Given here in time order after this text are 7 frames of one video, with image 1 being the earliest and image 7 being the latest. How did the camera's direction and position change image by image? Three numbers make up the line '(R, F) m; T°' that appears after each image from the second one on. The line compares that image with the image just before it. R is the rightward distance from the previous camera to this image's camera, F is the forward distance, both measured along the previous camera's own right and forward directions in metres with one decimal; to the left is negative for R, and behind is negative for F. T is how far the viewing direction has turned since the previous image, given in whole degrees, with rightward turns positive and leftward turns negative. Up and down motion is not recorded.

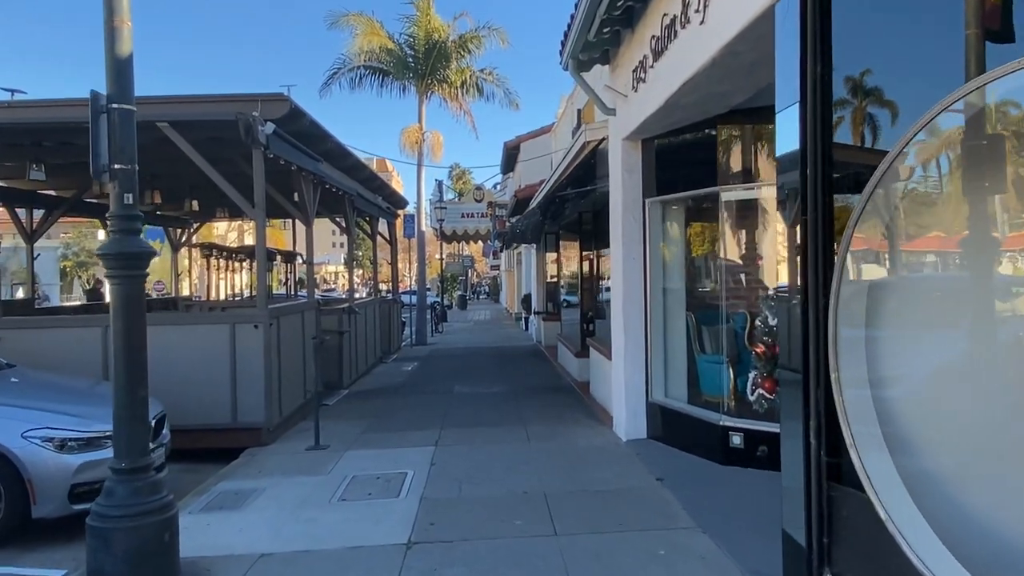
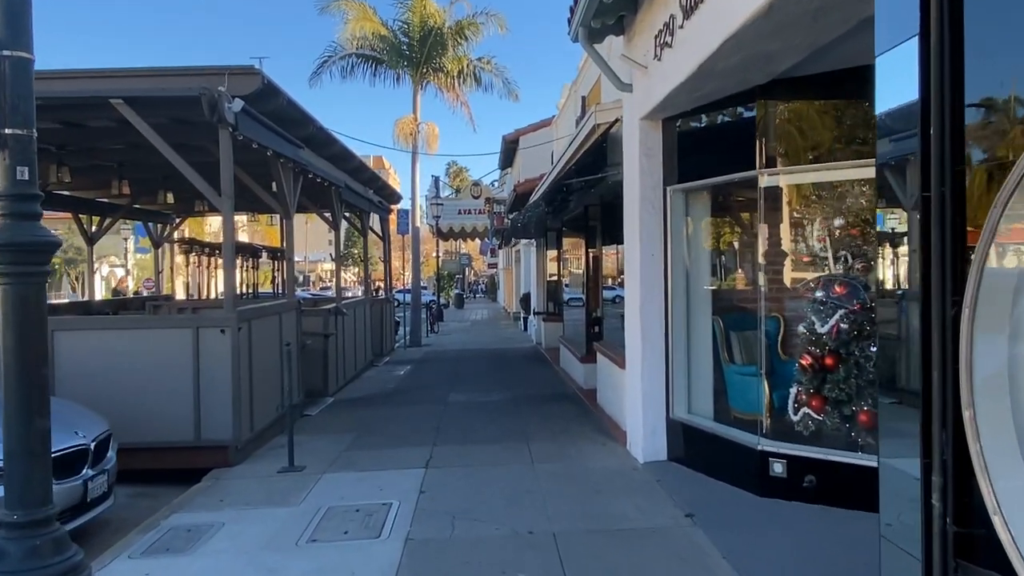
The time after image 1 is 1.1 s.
(0.0, +1.0) m; 0°
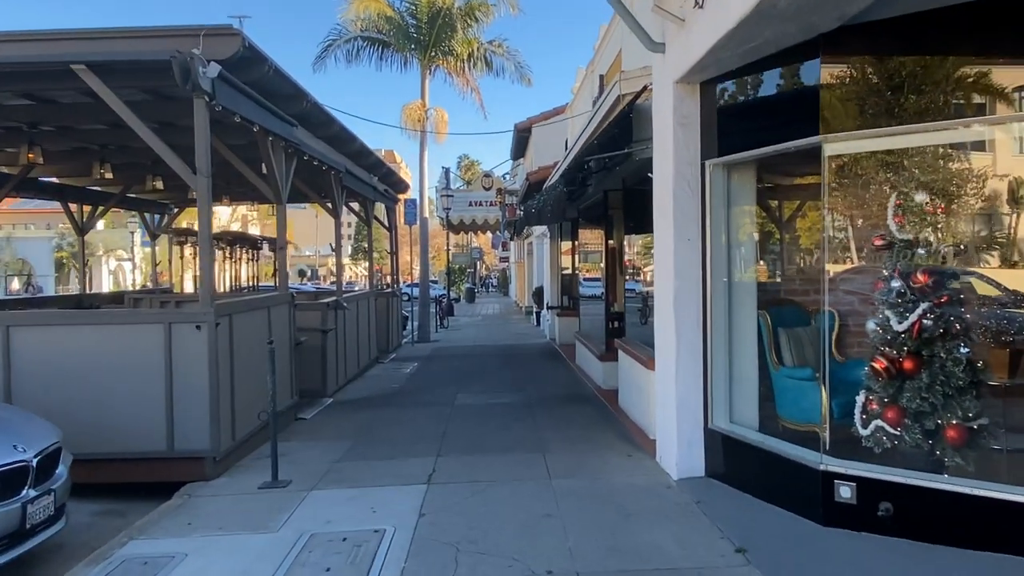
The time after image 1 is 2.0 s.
(0.0, +0.9) m; -1°
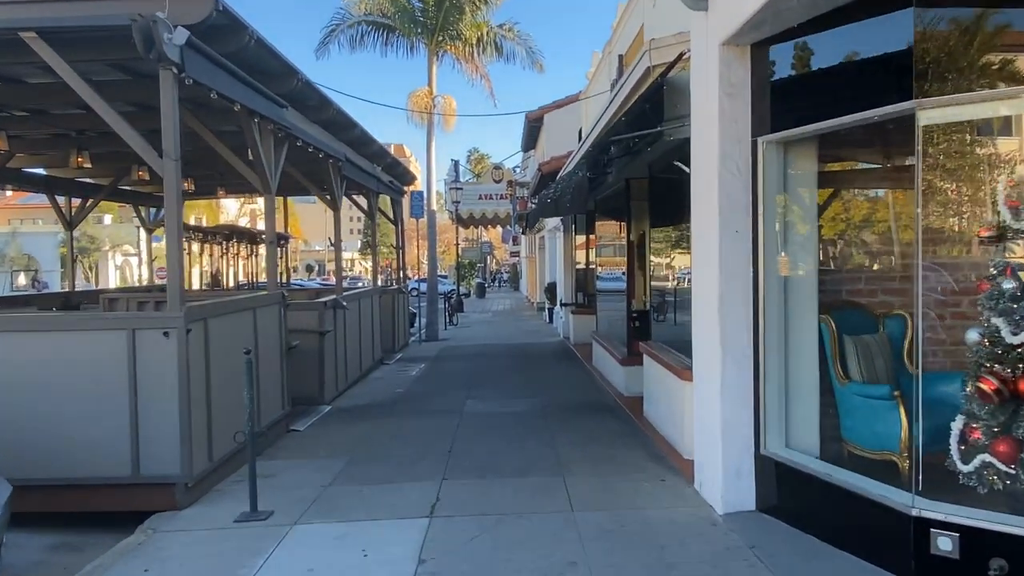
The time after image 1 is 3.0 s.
(0.0, +0.9) m; -1°
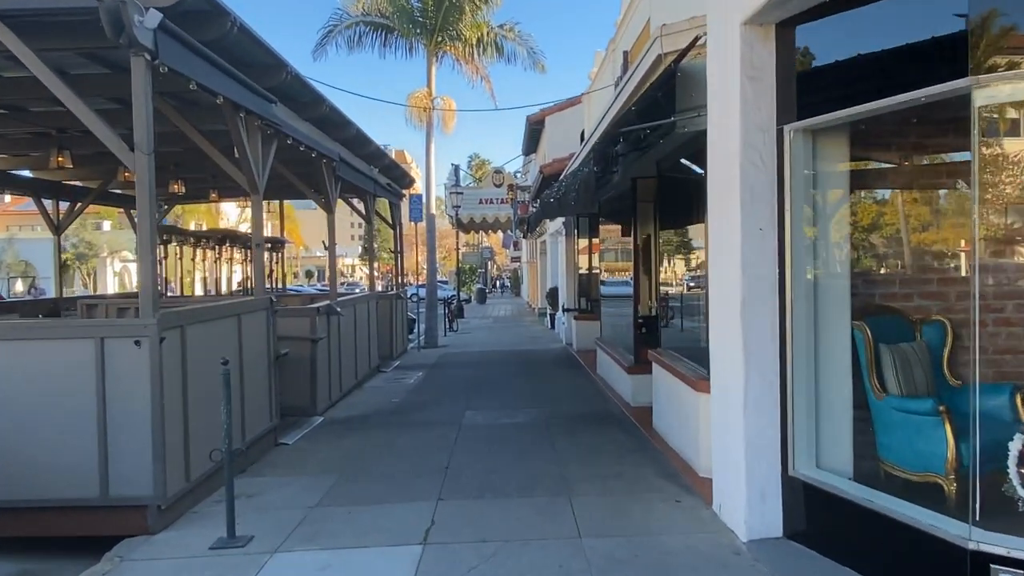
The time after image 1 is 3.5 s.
(0.0, +0.5) m; 0°
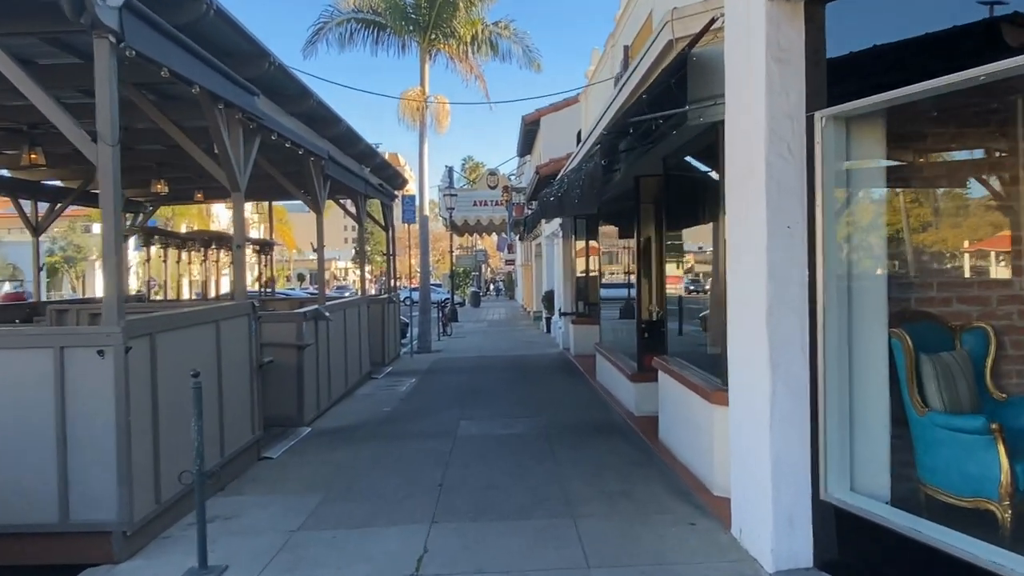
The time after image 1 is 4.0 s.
(0.0, +0.5) m; 0°
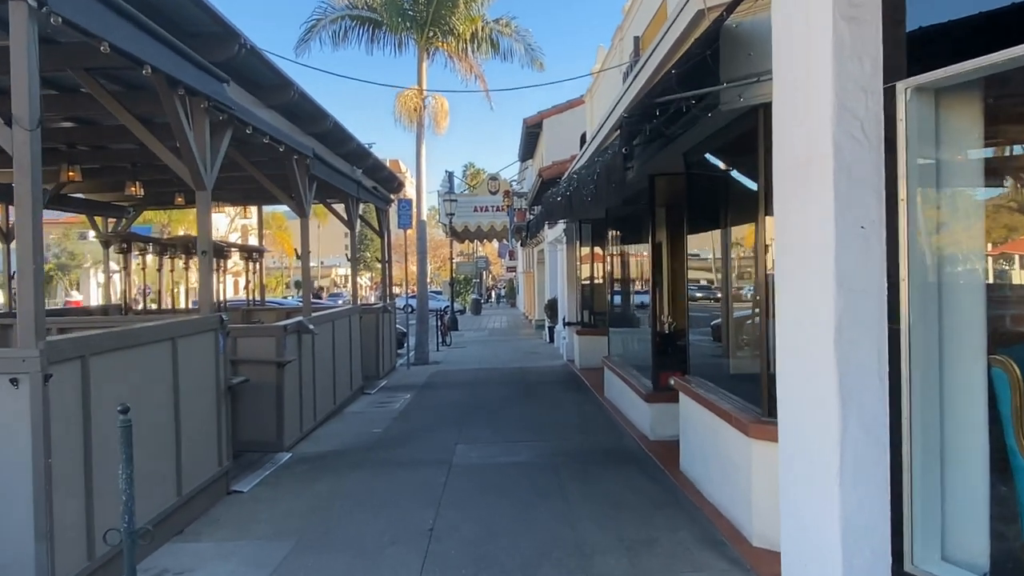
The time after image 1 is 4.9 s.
(0.0, +0.9) m; 0°
